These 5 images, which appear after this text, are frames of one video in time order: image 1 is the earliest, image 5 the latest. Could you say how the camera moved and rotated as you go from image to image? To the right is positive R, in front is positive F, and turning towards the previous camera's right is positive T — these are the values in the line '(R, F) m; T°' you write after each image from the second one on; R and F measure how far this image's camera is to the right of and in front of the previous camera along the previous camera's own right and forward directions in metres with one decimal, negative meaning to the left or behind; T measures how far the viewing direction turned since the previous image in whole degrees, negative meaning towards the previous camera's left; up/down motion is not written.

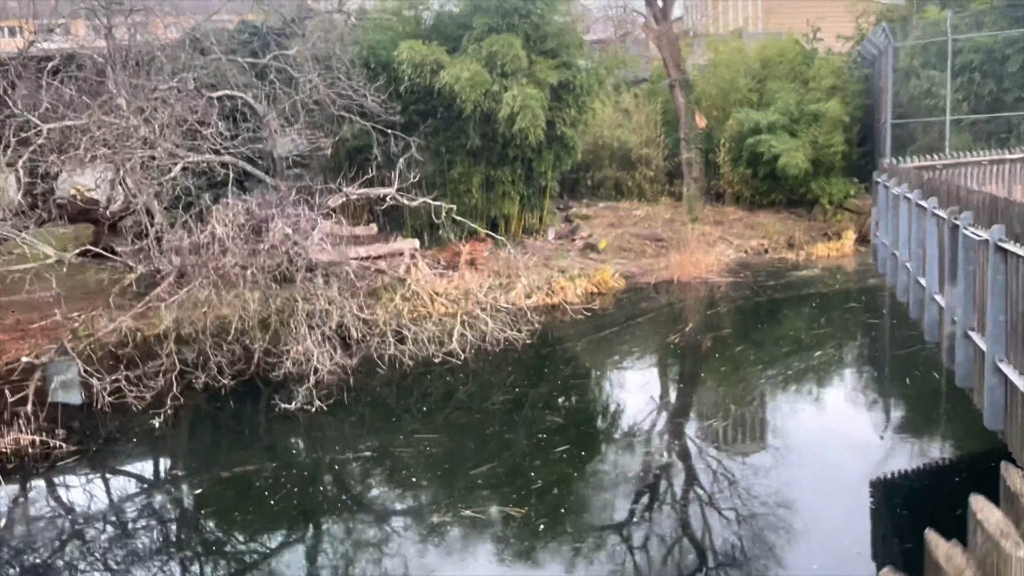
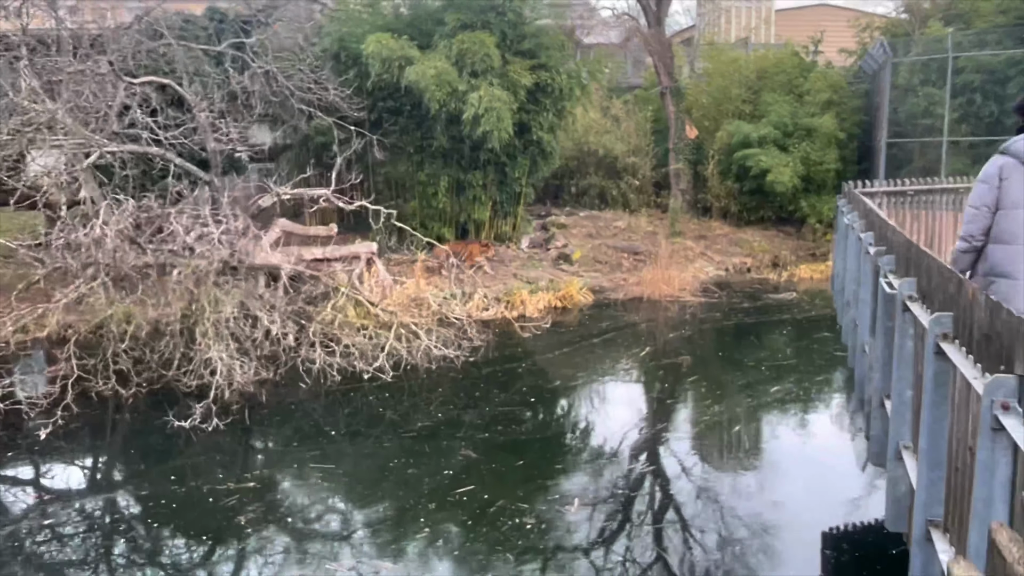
(+0.6, +0.5) m; -1°
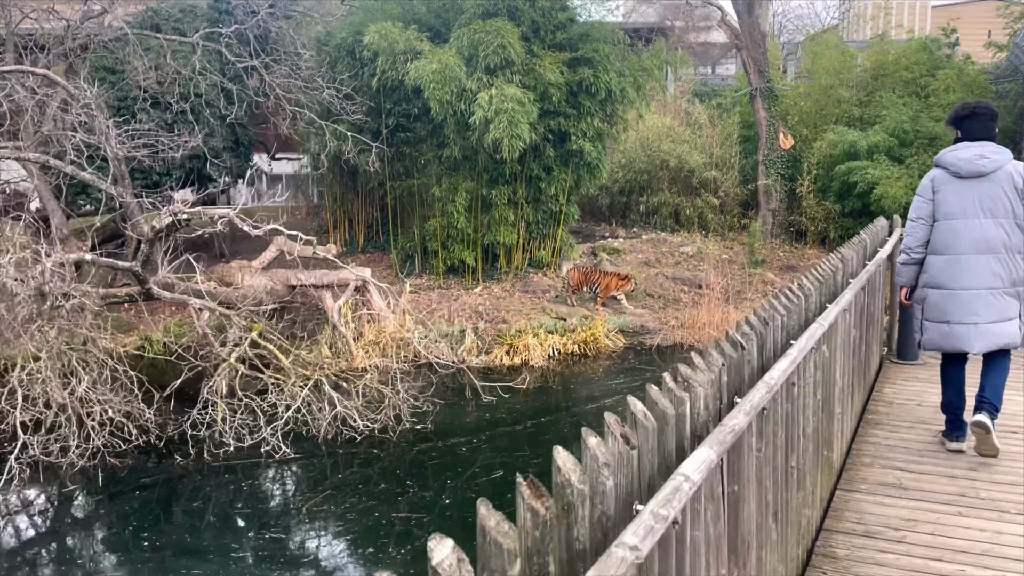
(+1.2, +1.8) m; -9°
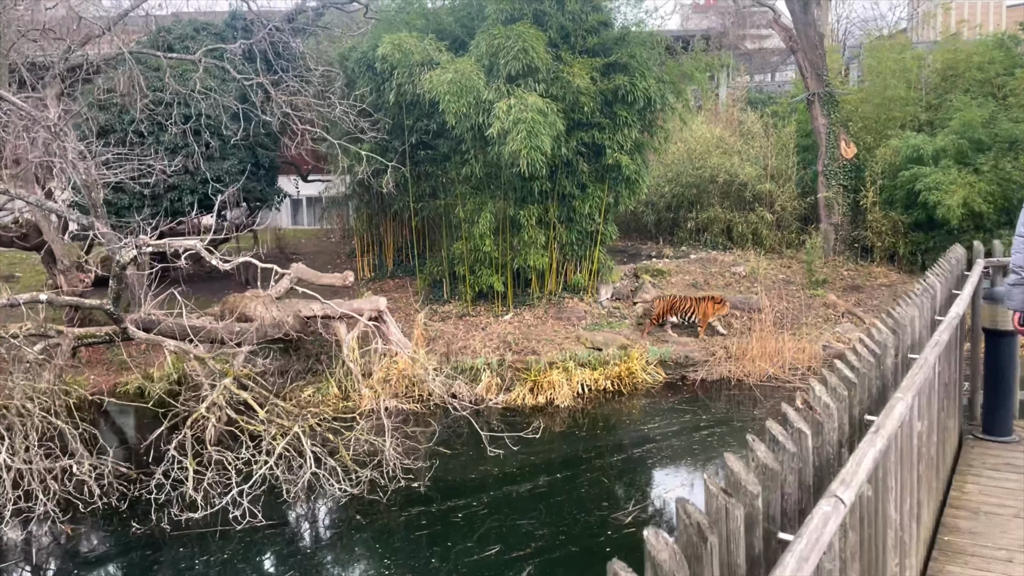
(+0.3, +0.8) m; -4°
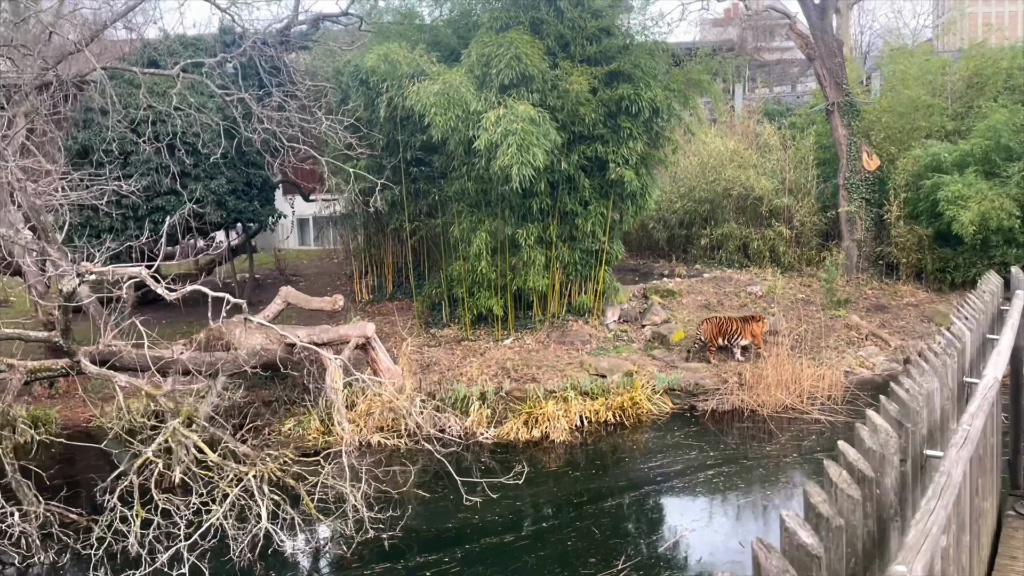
(+0.2, +0.5) m; -2°
